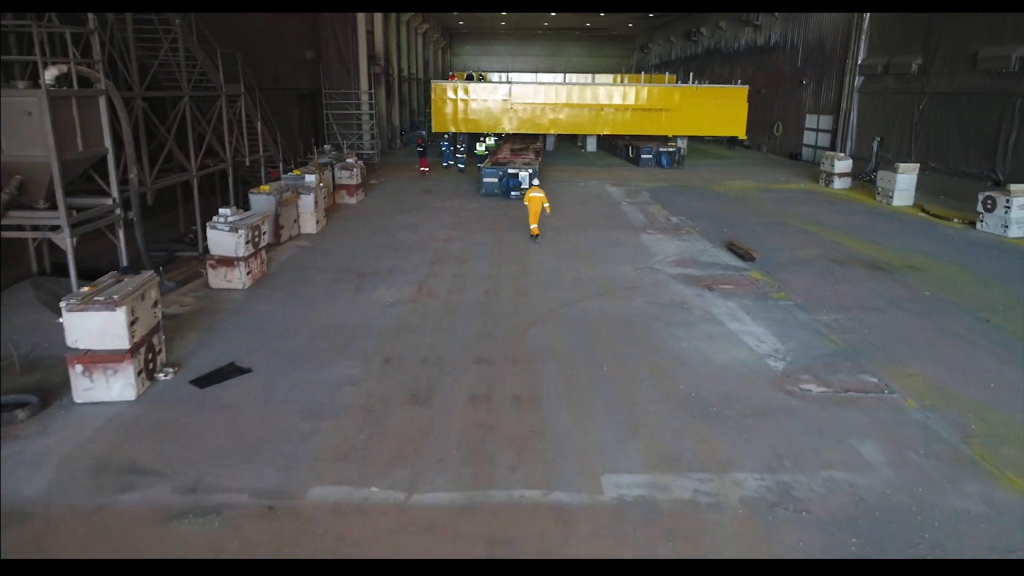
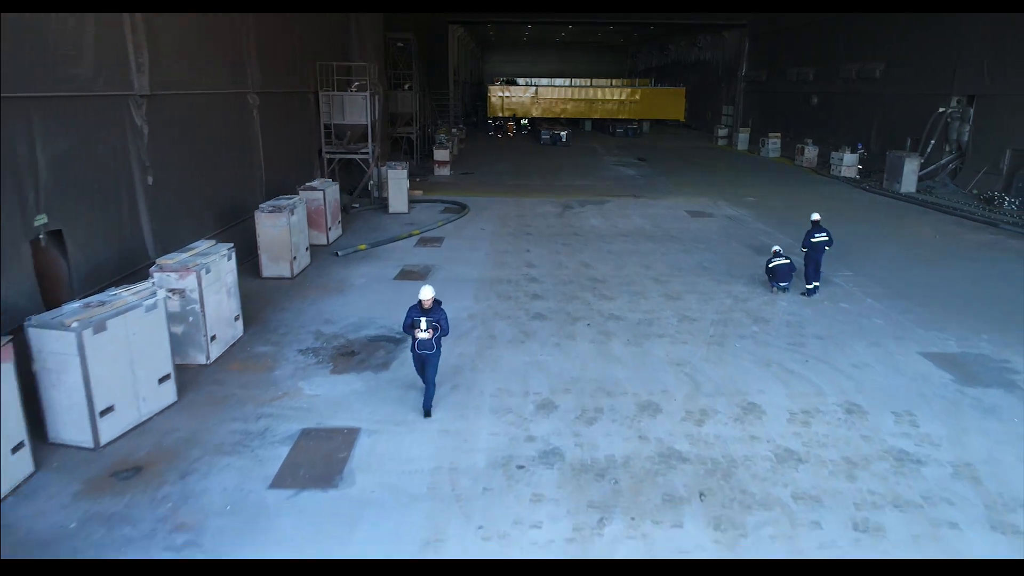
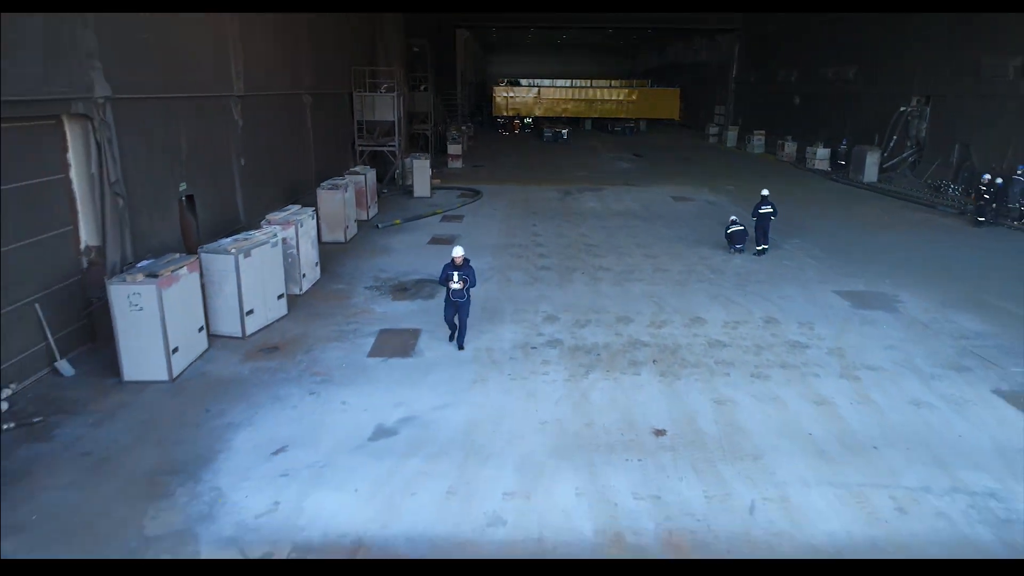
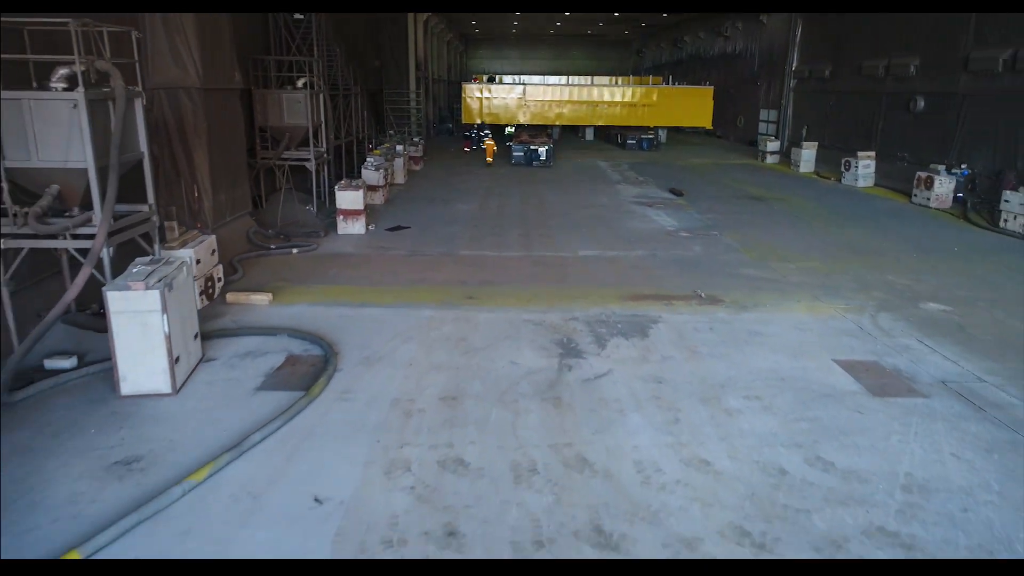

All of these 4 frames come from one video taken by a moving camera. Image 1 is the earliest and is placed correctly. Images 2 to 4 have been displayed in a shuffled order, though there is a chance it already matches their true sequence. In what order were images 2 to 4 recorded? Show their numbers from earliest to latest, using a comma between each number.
4, 2, 3
